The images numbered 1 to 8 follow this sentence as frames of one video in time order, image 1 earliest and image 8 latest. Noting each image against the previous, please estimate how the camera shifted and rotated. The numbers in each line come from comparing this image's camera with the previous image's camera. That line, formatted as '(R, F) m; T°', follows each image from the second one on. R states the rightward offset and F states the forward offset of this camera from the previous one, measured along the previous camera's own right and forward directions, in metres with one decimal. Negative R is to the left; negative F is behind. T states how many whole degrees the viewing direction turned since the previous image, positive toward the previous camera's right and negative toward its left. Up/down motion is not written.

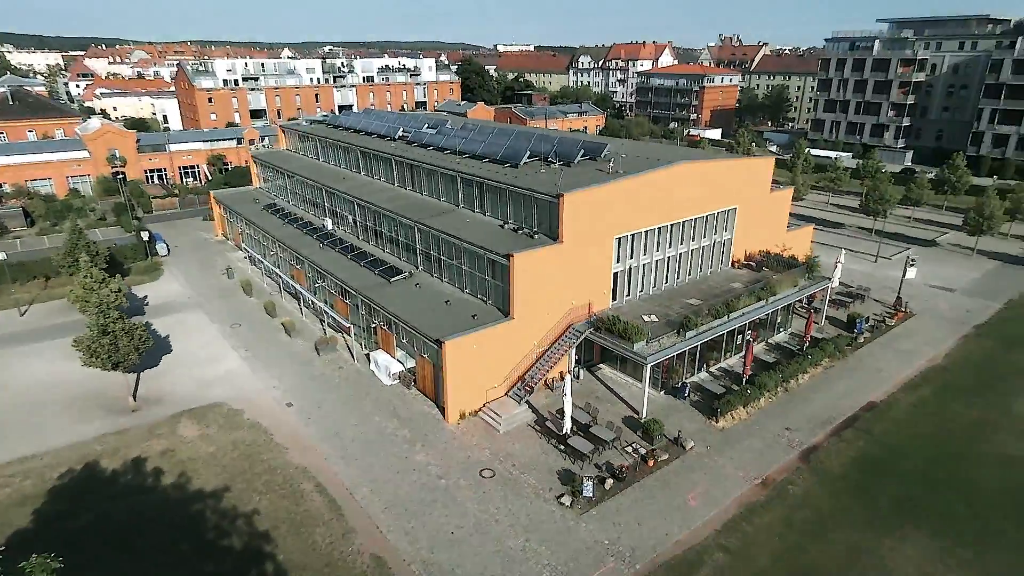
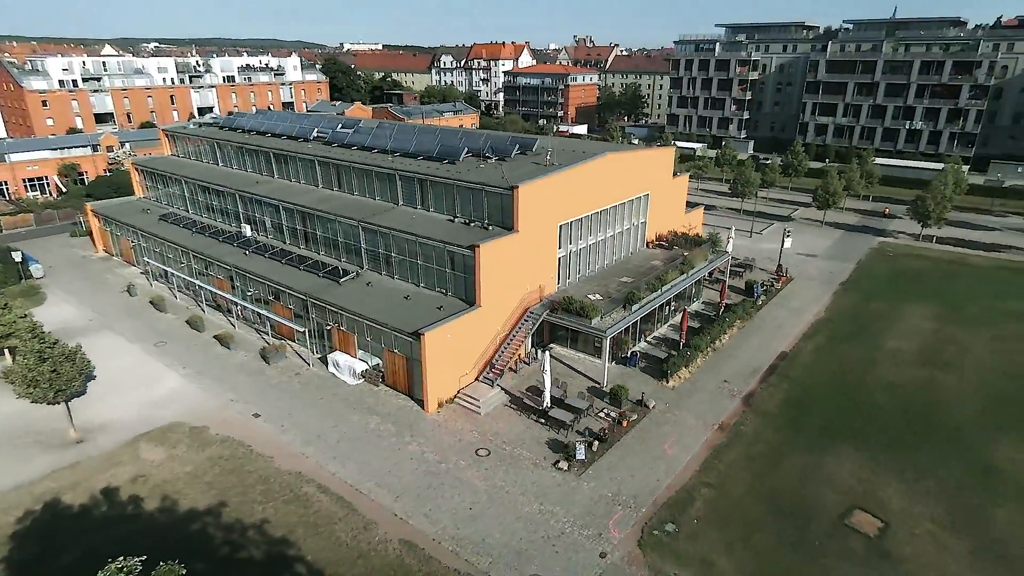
(-4.3, -0.9) m; +13°
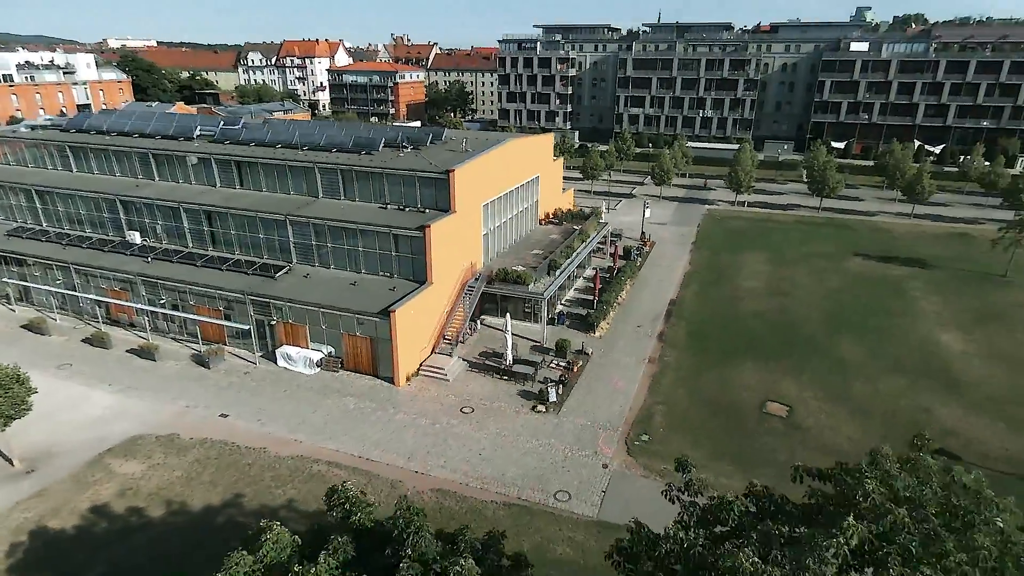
(-6.0, -1.8) m; +17°
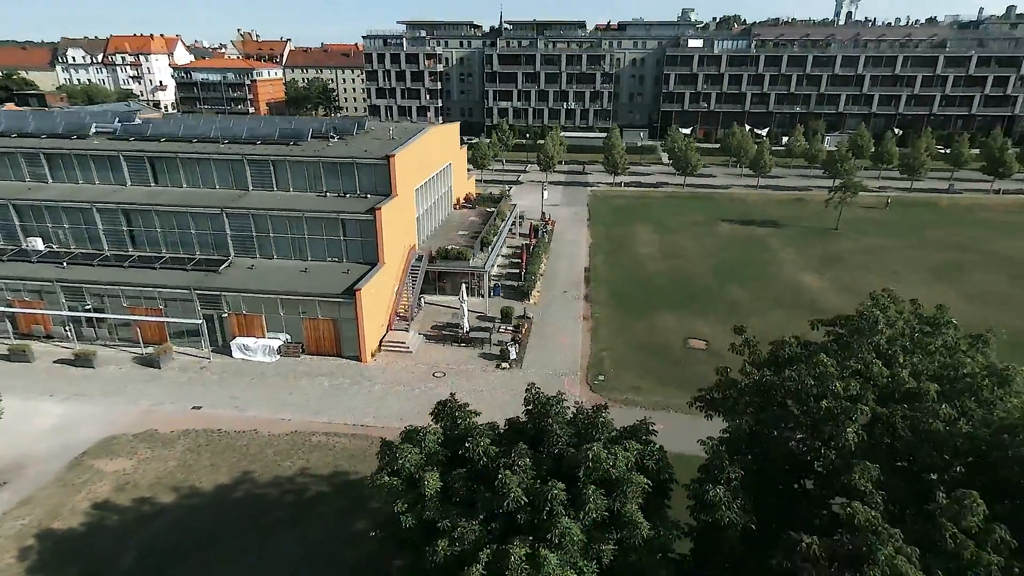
(-4.4, -2.0) m; +13°
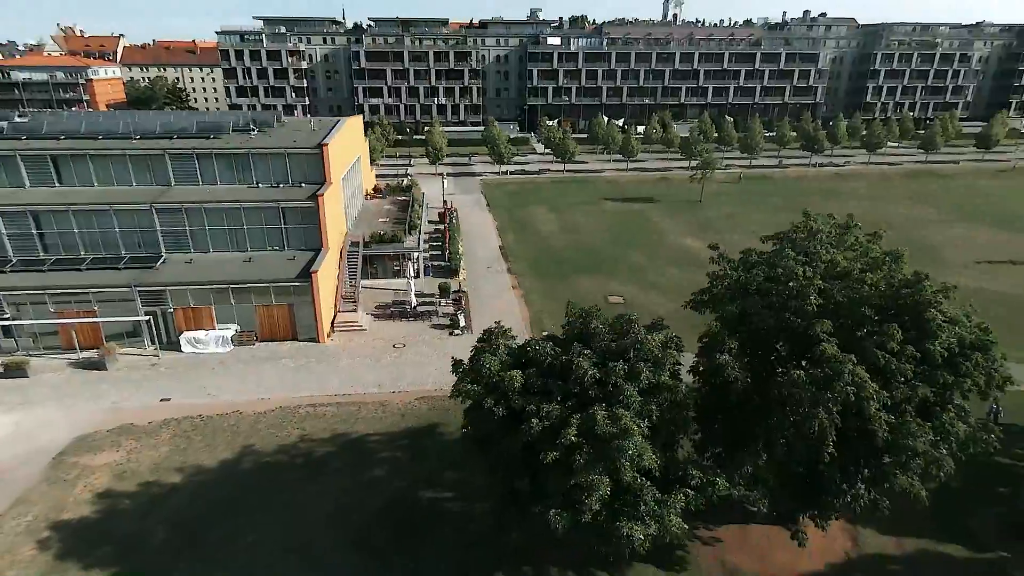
(-4.2, -2.4) m; +13°
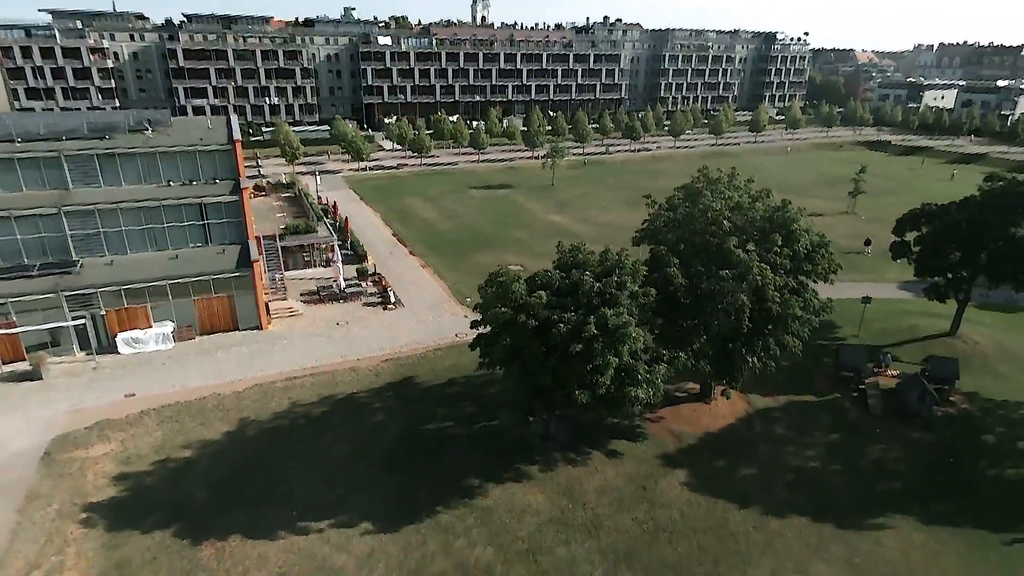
(-5.5, -3.5) m; +16°
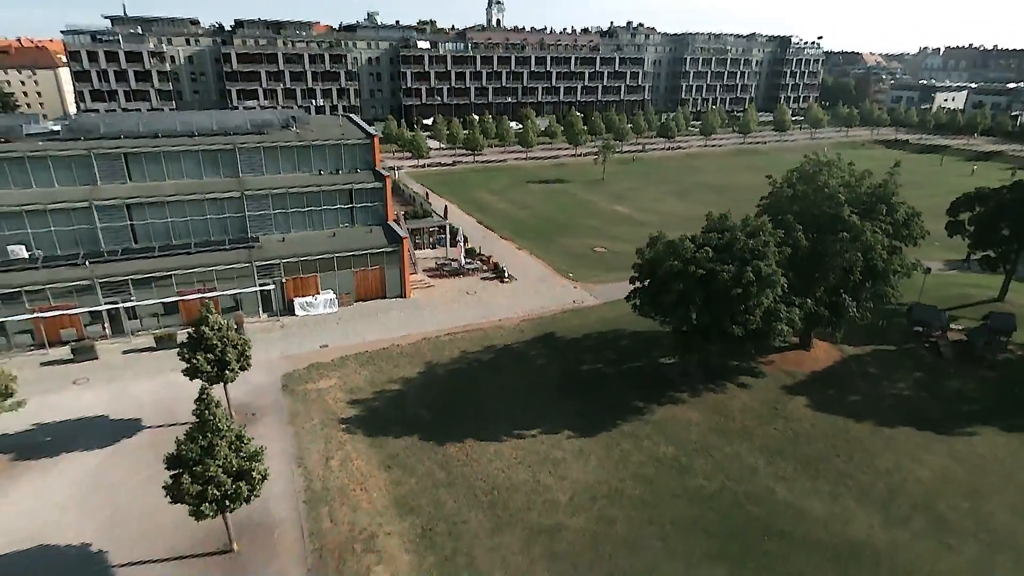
(-6.3, -4.9) m; 0°
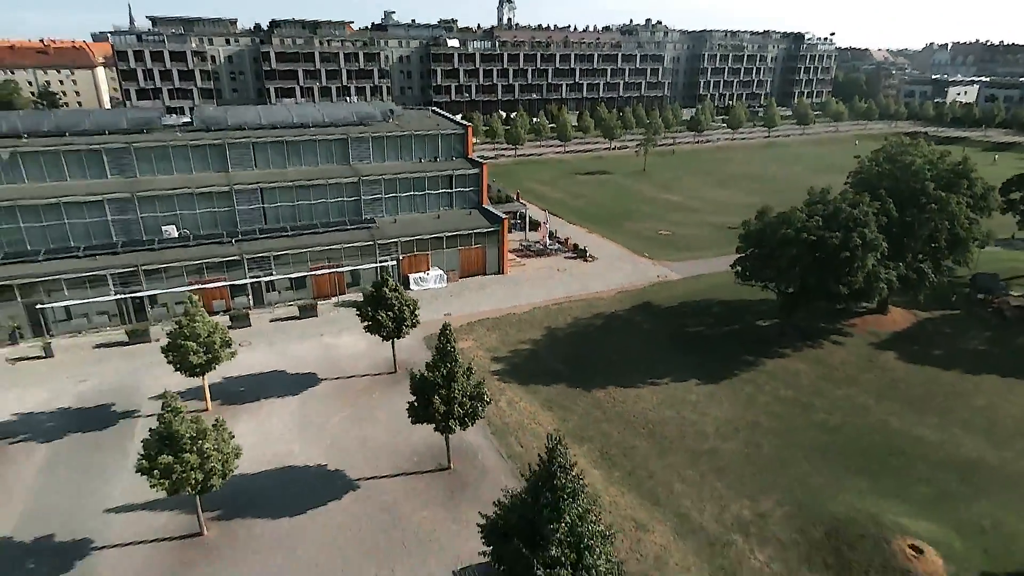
(-5.7, -3.1) m; 0°
